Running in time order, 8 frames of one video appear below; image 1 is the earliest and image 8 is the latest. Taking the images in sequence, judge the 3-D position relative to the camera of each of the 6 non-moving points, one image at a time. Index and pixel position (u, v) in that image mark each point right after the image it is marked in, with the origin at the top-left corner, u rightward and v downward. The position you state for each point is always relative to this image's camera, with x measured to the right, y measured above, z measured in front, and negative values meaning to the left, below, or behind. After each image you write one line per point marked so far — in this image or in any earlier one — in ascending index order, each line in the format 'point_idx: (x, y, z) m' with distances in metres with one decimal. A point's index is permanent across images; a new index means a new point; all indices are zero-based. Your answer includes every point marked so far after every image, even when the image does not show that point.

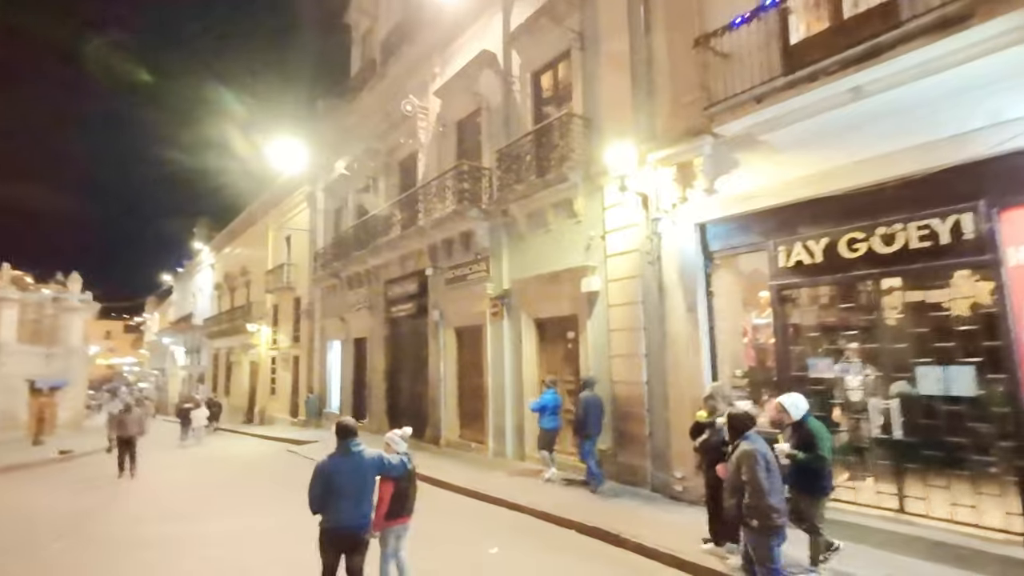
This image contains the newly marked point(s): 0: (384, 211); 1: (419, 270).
0: (-4.5, +2.7, +19.1) m
1: (-3.0, +0.6, +17.8) m
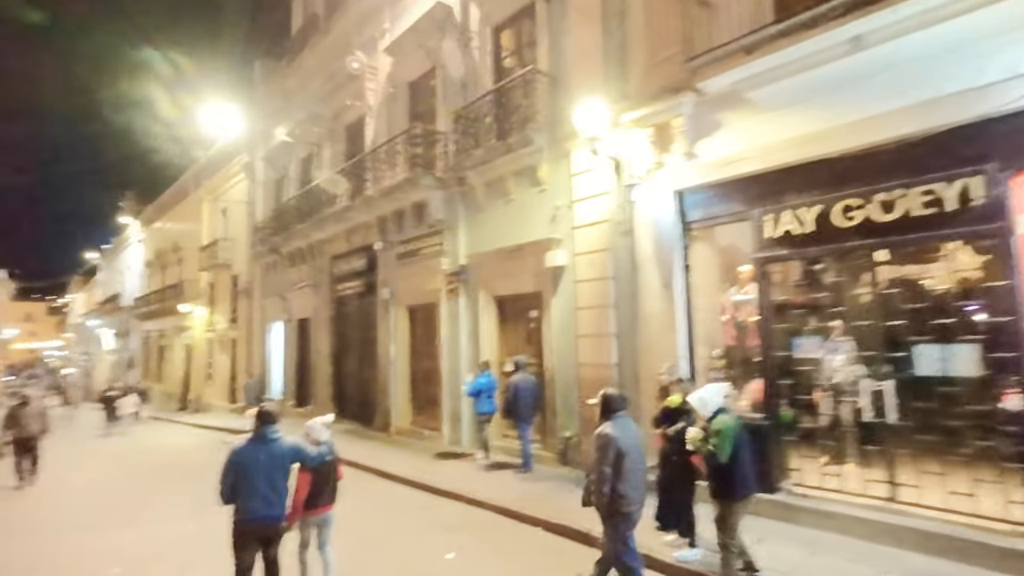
0: (-5.9, +3.5, +17.6) m
1: (-4.3, +1.3, +16.5) m
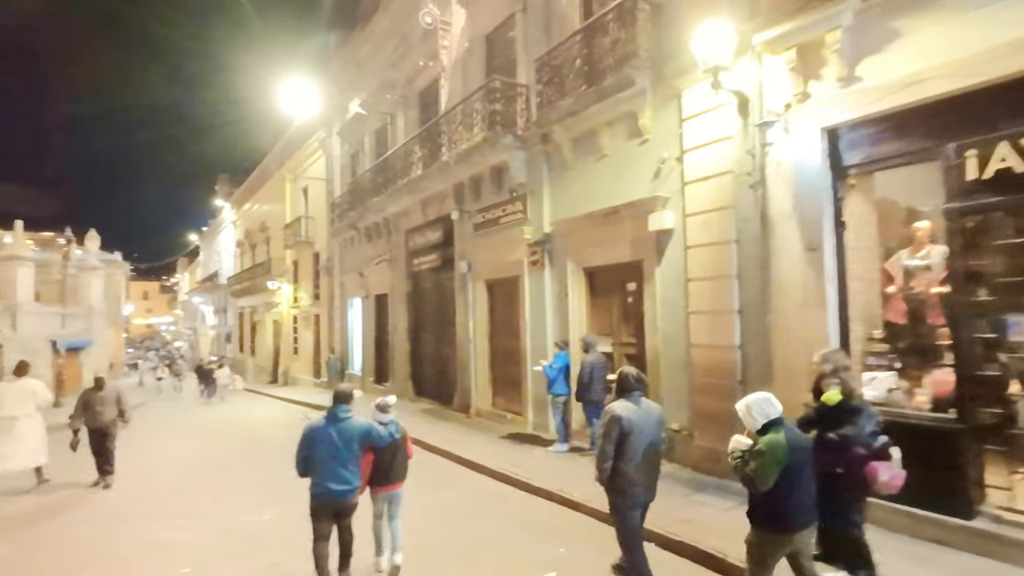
0: (-3.4, +4.2, +16.8) m
1: (-1.9, +2.0, +15.5) m
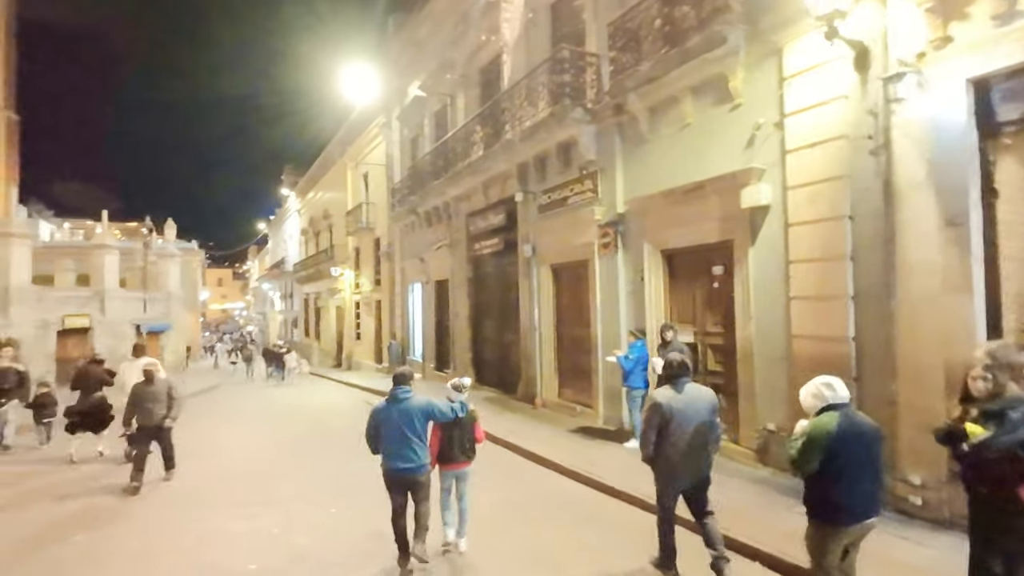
0: (-1.5, +4.7, +16.3) m
1: (-0.2, +2.4, +15.0) m
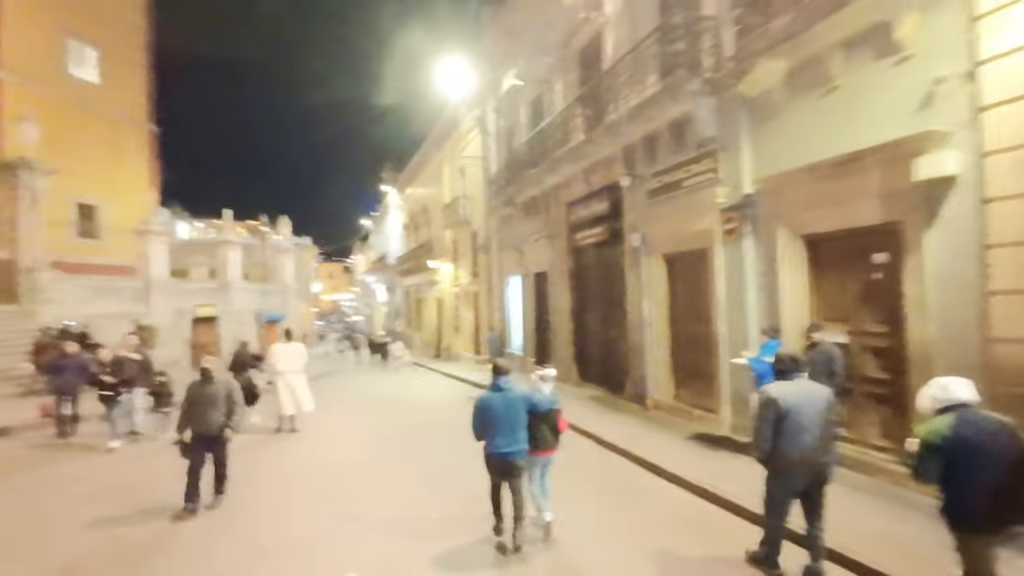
0: (+1.4, +4.9, +15.5) m
1: (+2.5, +2.6, +14.0) m
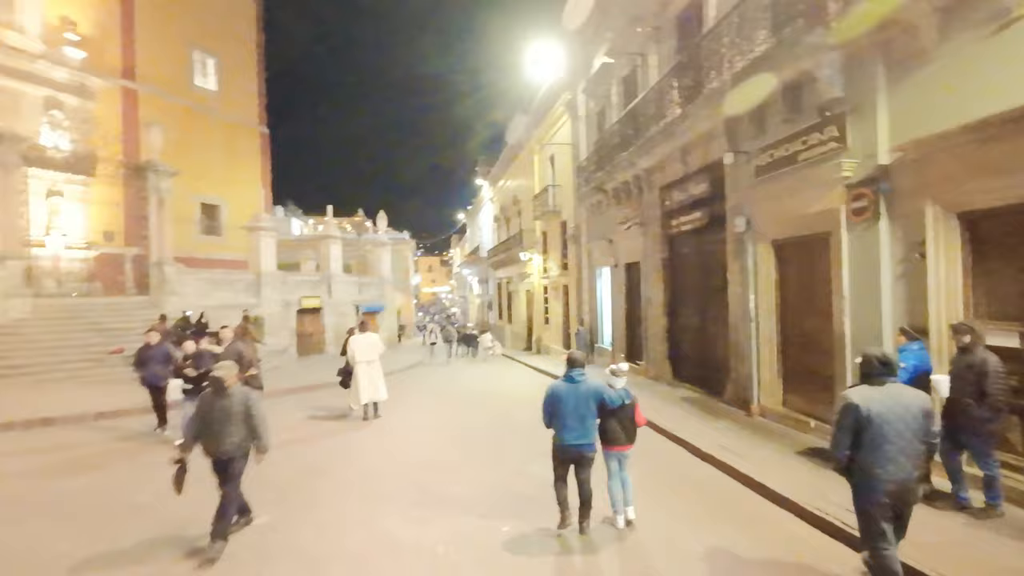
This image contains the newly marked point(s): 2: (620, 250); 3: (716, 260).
0: (+3.7, +5.1, +14.2) m
1: (+4.5, +2.8, +12.5) m
2: (+3.7, +1.3, +18.9) m
3: (+4.7, +0.7, +12.9) m
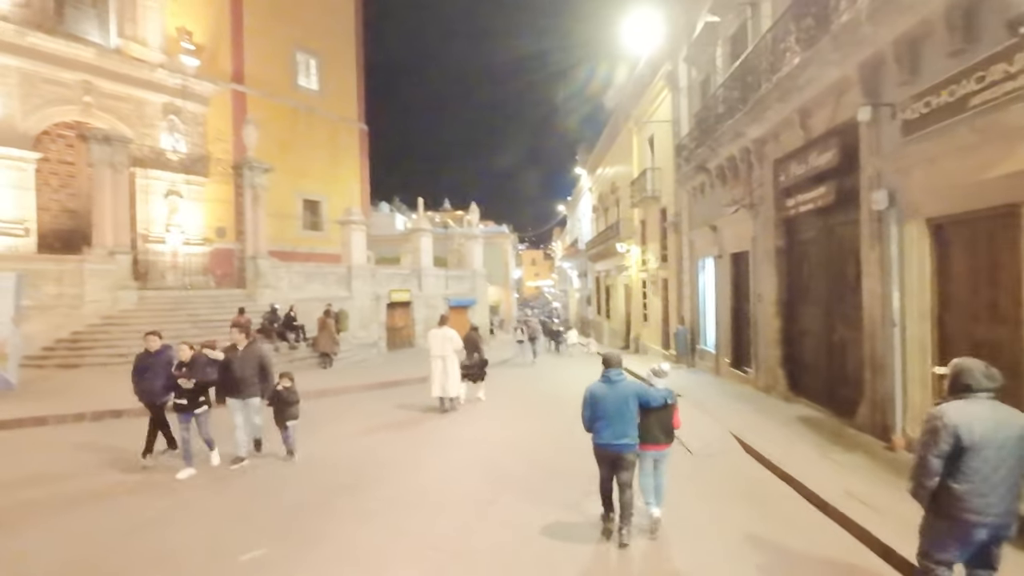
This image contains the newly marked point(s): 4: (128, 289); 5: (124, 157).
0: (+5.4, +5.2, +11.6) m
1: (+5.9, +3.0, +9.9) m
2: (+6.3, +1.5, +16.3) m
3: (+6.2, +0.8, +10.2) m
4: (-12.7, 0.0, +18.1) m
5: (-13.4, +4.5, +18.9) m
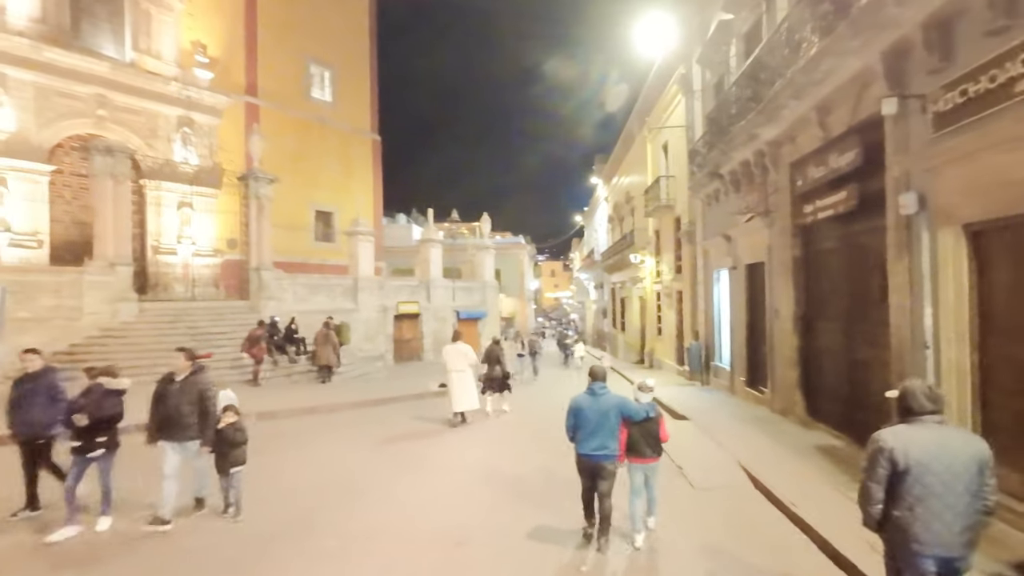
0: (+5.2, +5.0, +10.8) m
1: (+5.7, +2.7, +9.0) m
2: (+6.3, +1.1, +15.3) m
3: (+6.0, +0.5, +9.3) m
4: (-12.5, -0.4, +17.9) m
5: (-13.2, +4.1, +18.8) m
